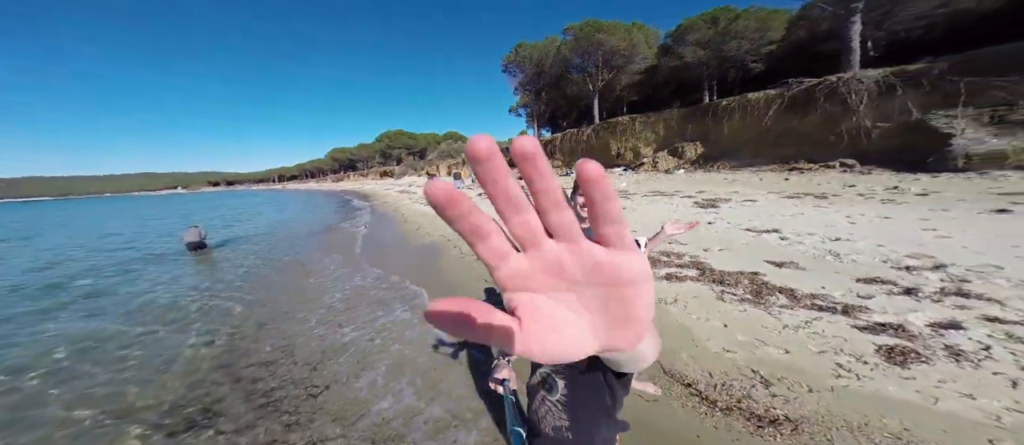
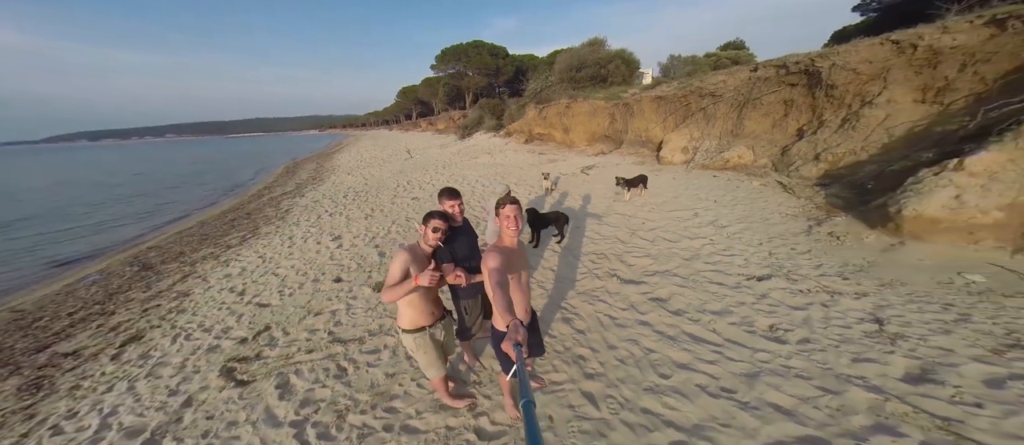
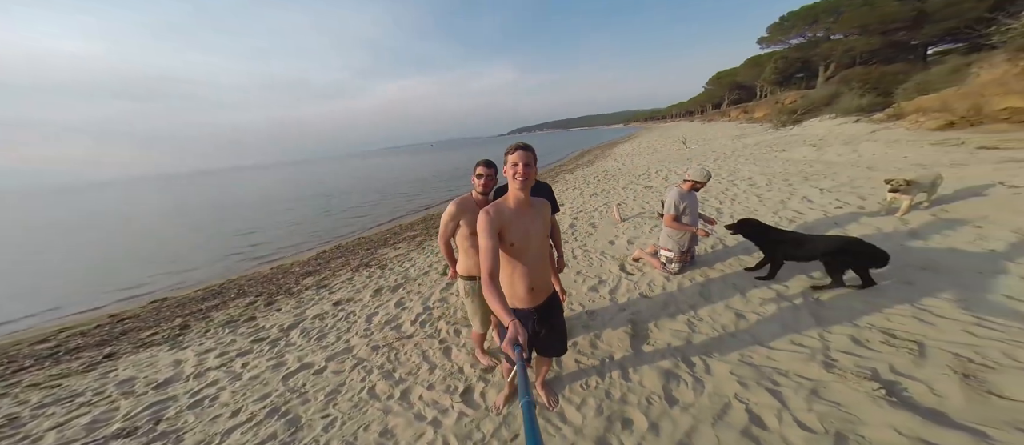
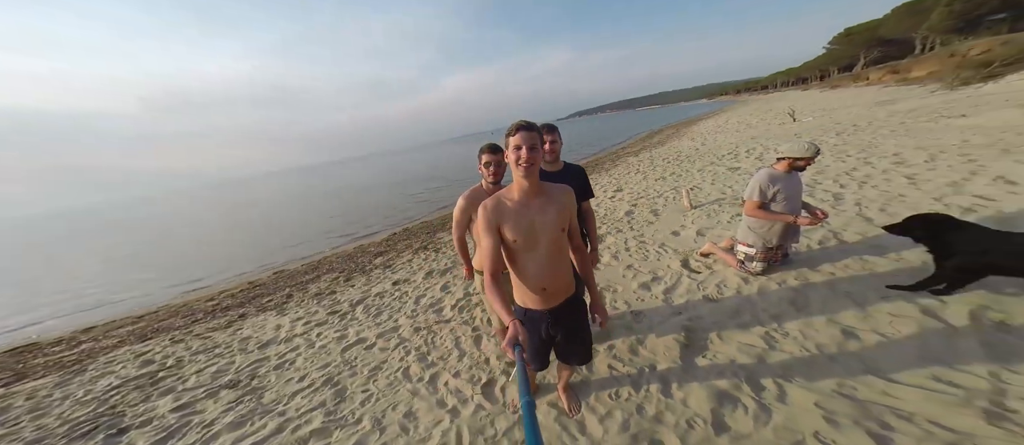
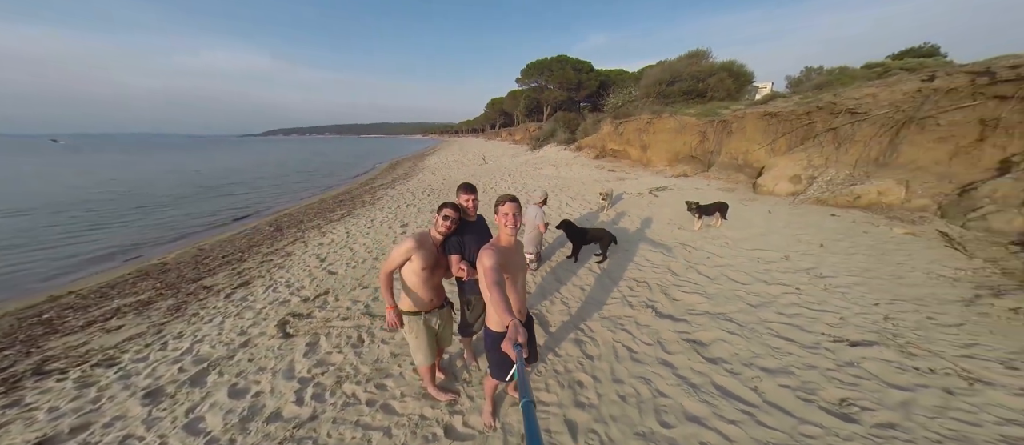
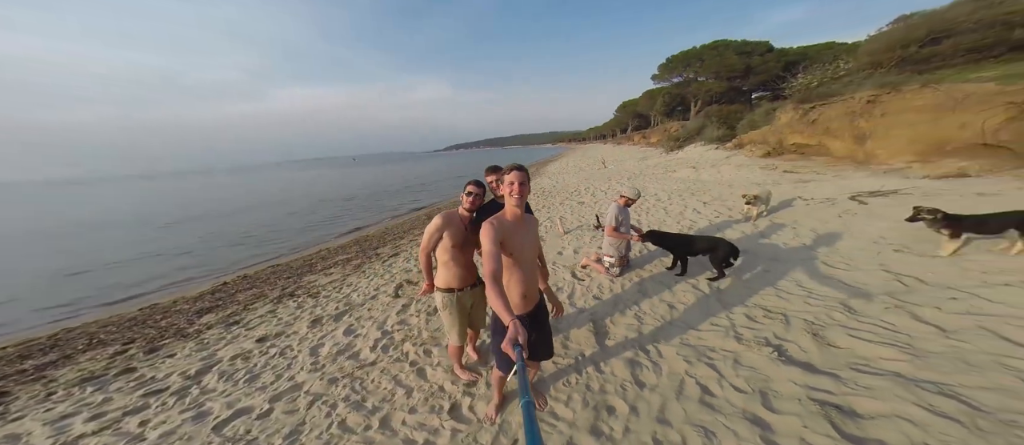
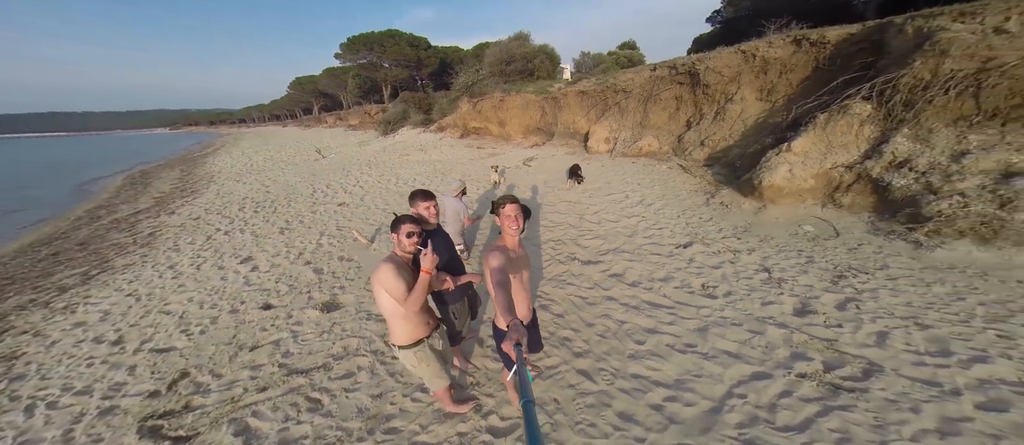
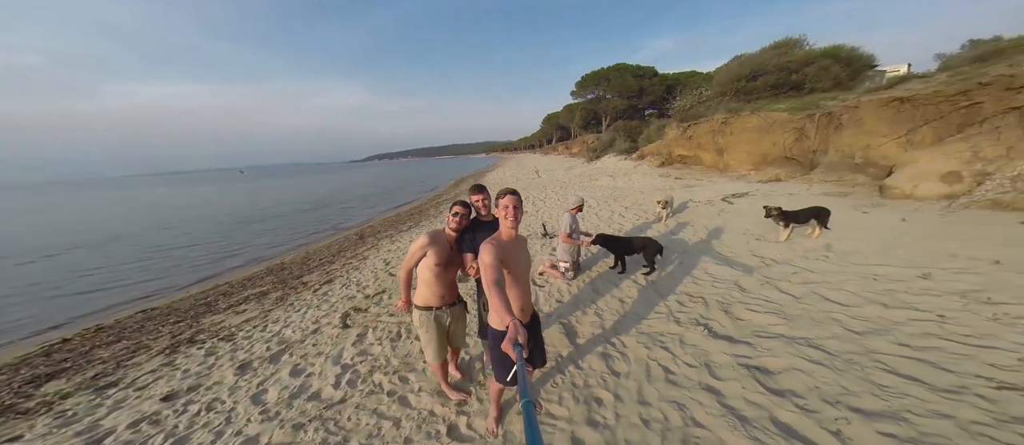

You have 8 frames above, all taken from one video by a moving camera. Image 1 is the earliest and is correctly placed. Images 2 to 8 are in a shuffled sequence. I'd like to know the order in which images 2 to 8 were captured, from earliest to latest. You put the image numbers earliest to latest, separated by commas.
4, 3, 6, 8, 5, 2, 7
